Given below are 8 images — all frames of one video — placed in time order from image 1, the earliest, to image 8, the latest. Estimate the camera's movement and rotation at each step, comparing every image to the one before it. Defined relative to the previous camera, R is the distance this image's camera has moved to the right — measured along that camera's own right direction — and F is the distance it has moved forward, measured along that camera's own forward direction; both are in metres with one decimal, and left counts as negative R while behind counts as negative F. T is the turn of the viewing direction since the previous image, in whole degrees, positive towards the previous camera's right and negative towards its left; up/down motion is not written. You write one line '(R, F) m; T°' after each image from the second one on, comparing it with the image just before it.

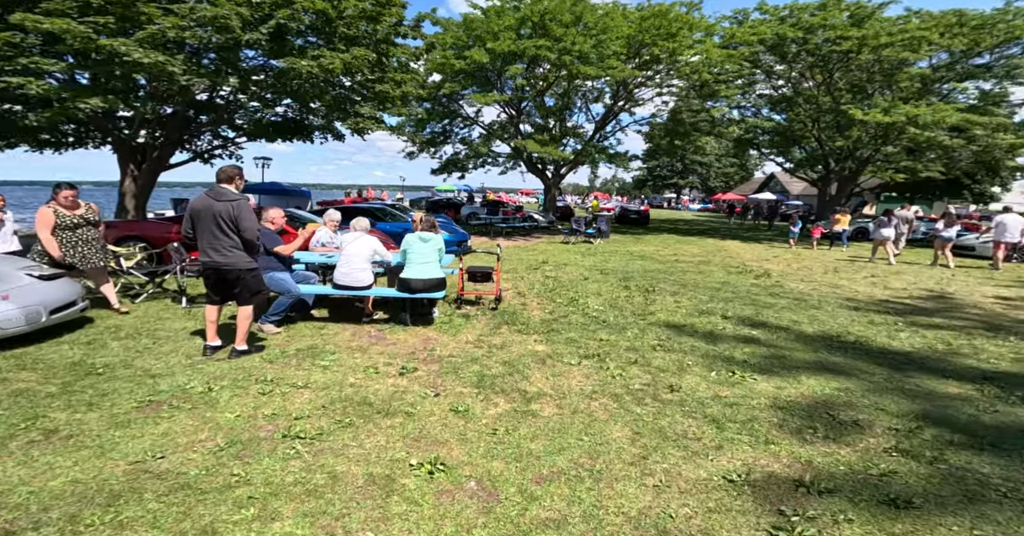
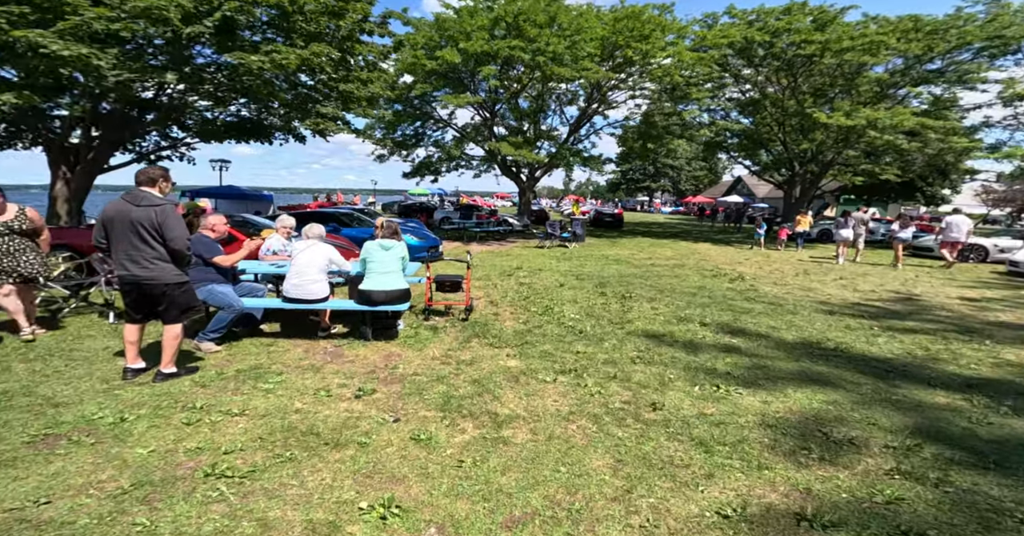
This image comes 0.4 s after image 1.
(+0.1, +0.5) m; +3°
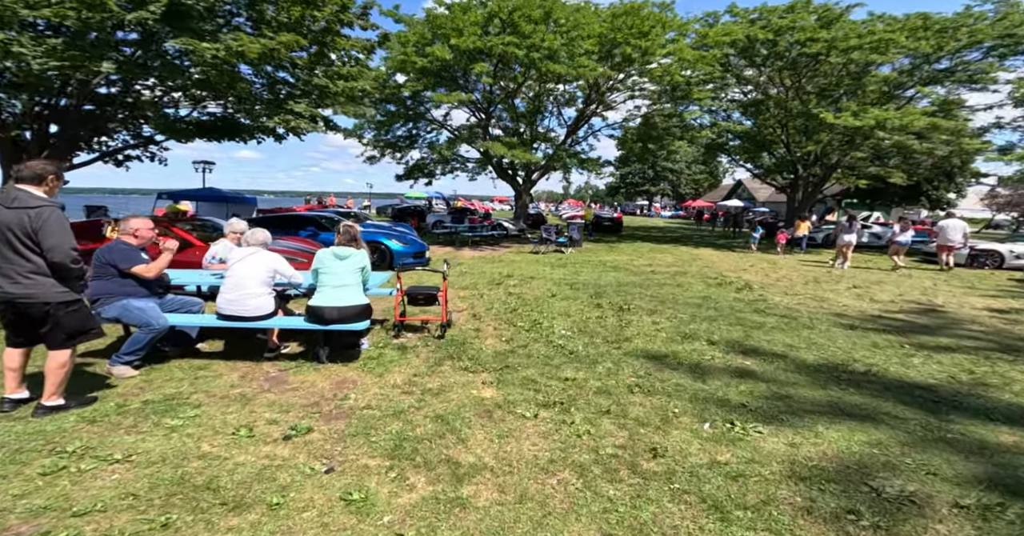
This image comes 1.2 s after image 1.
(+0.3, +1.0) m; 0°
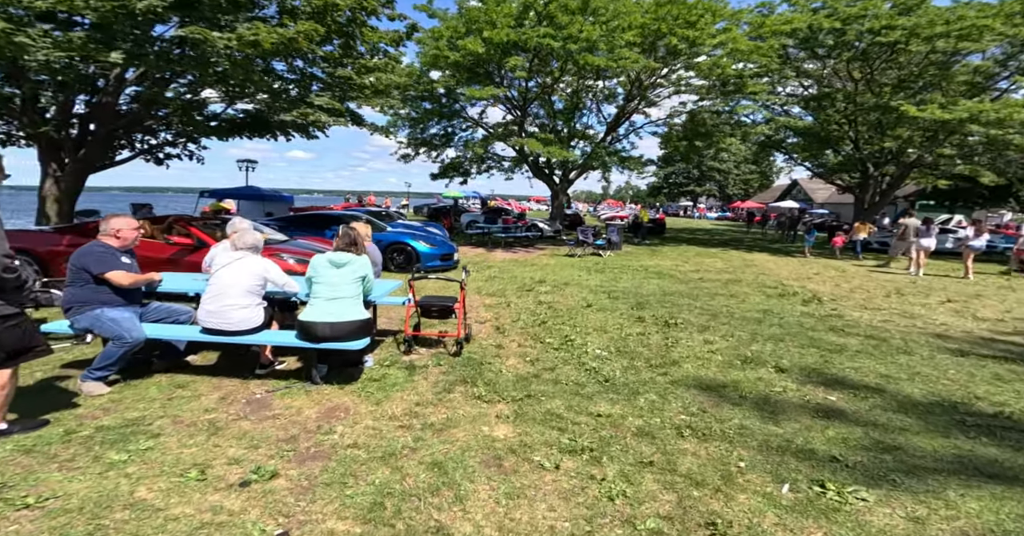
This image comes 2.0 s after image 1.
(+0.2, +1.0) m; -5°
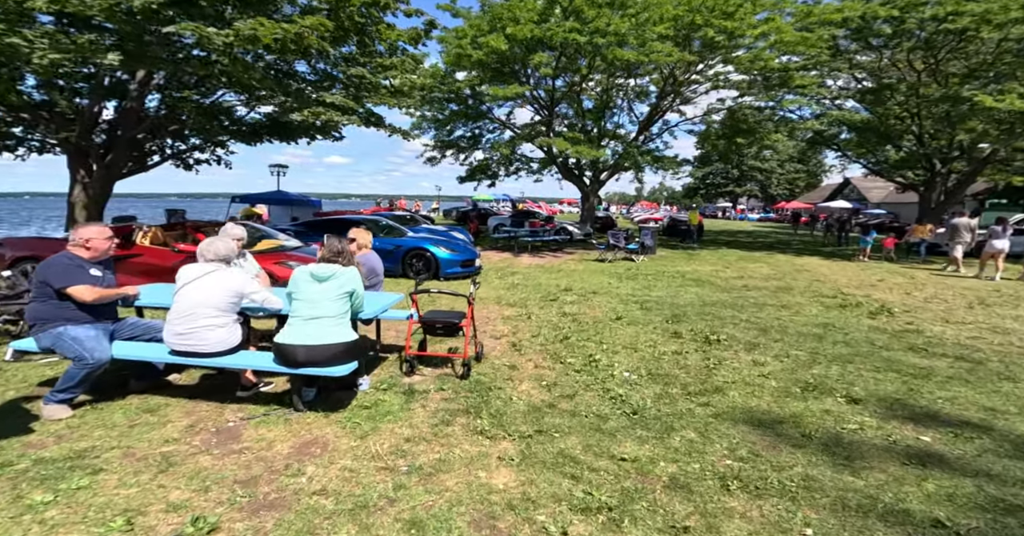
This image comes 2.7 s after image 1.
(+0.2, +0.8) m; -4°
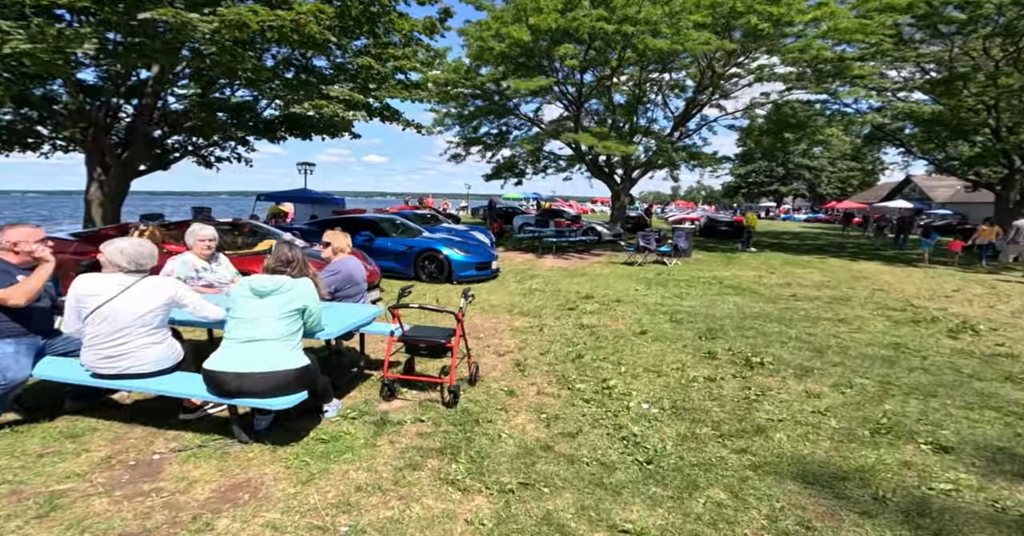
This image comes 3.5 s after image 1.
(+0.4, +0.9) m; -4°
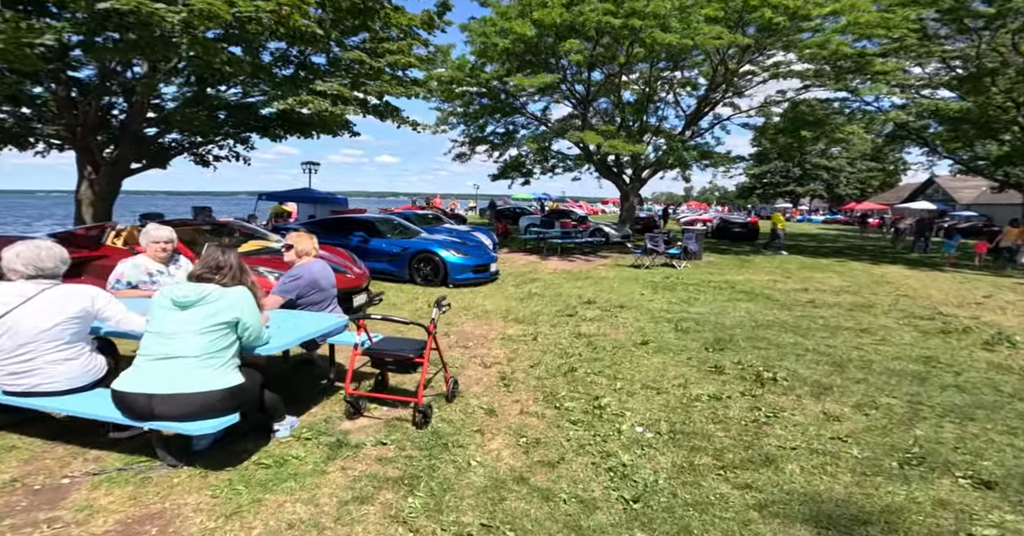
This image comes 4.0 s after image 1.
(+0.3, +0.5) m; -1°
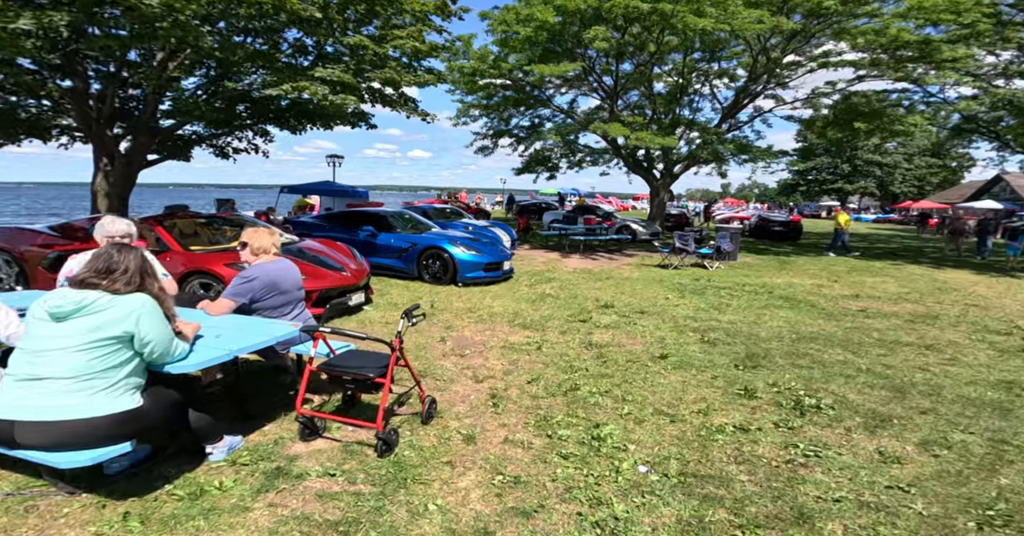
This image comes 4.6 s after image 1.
(+0.4, +0.6) m; -4°
